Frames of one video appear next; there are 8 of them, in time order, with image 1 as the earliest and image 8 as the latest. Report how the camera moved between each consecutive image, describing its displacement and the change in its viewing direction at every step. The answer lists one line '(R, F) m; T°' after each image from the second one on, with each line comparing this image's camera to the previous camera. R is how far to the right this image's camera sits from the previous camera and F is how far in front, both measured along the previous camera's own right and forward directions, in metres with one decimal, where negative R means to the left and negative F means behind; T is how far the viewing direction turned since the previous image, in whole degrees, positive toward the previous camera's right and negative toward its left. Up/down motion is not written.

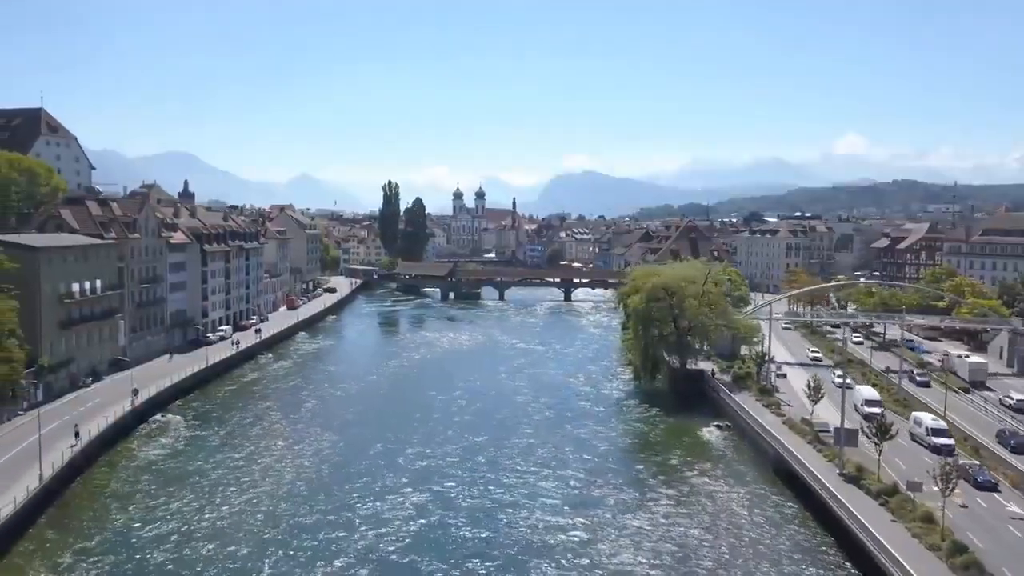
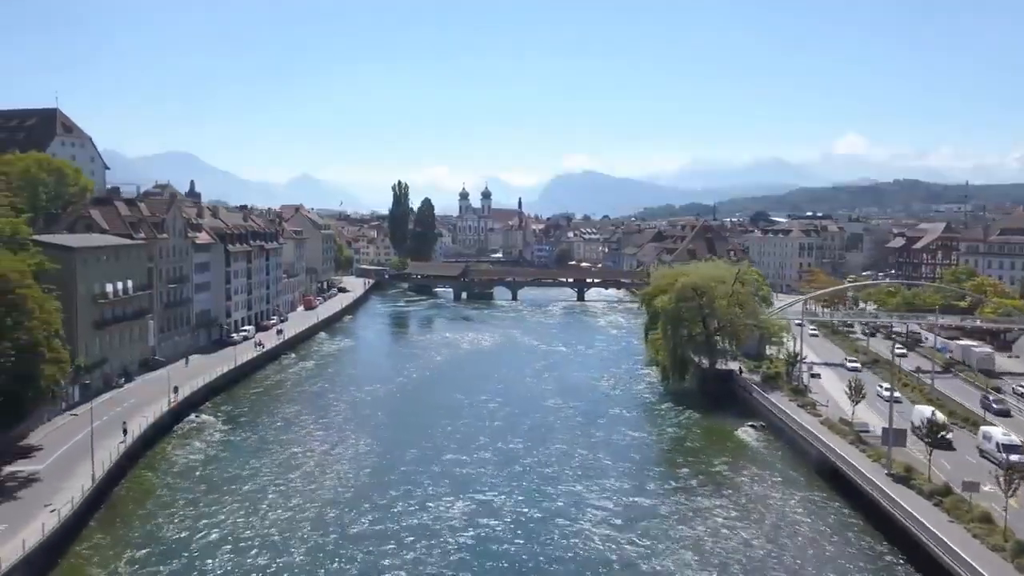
(-1.6, +0.1) m; 0°
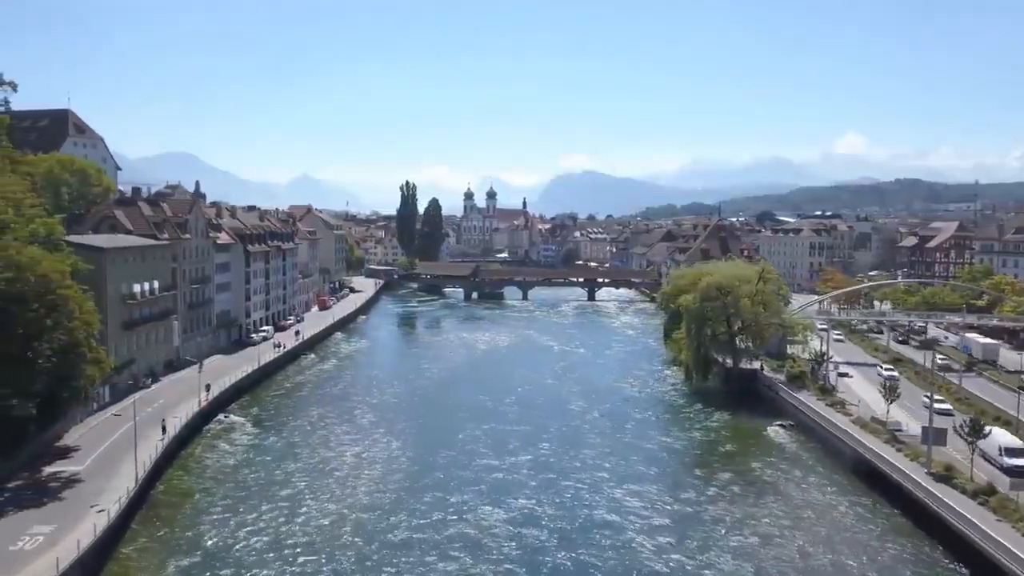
(-1.3, +0.1) m; 0°
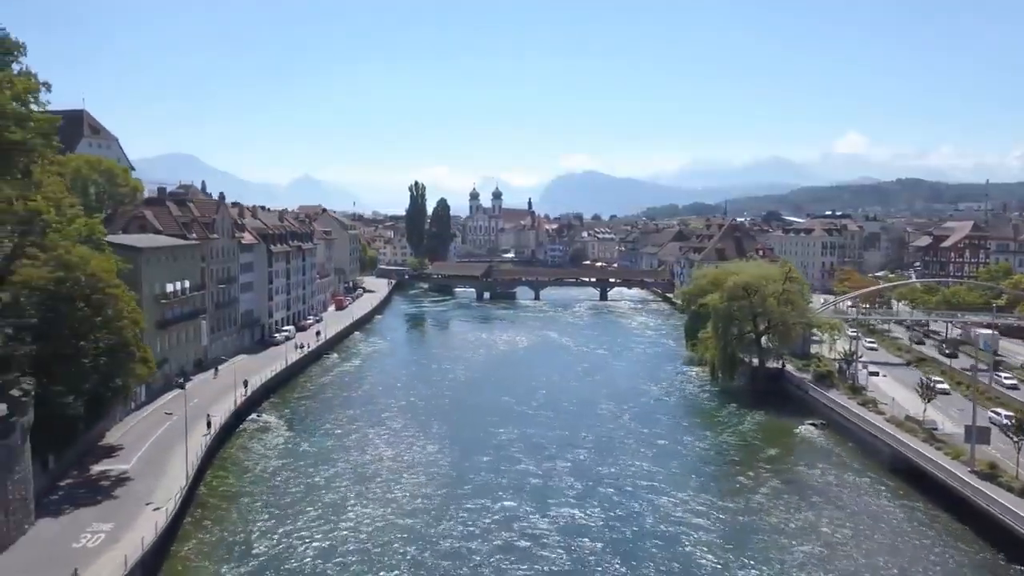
(-1.5, -0.1) m; 0°
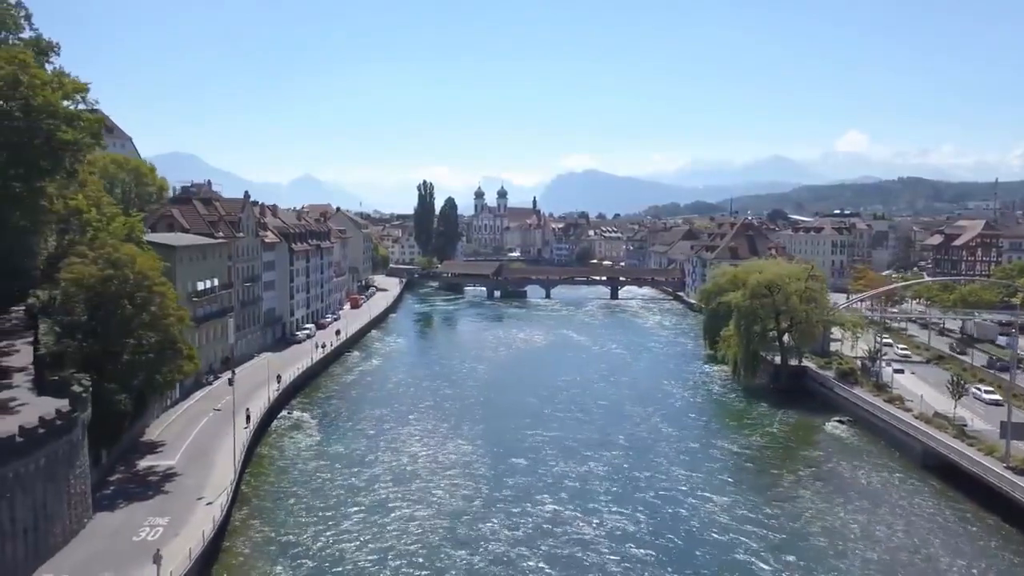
(-1.3, -0.3) m; 0°
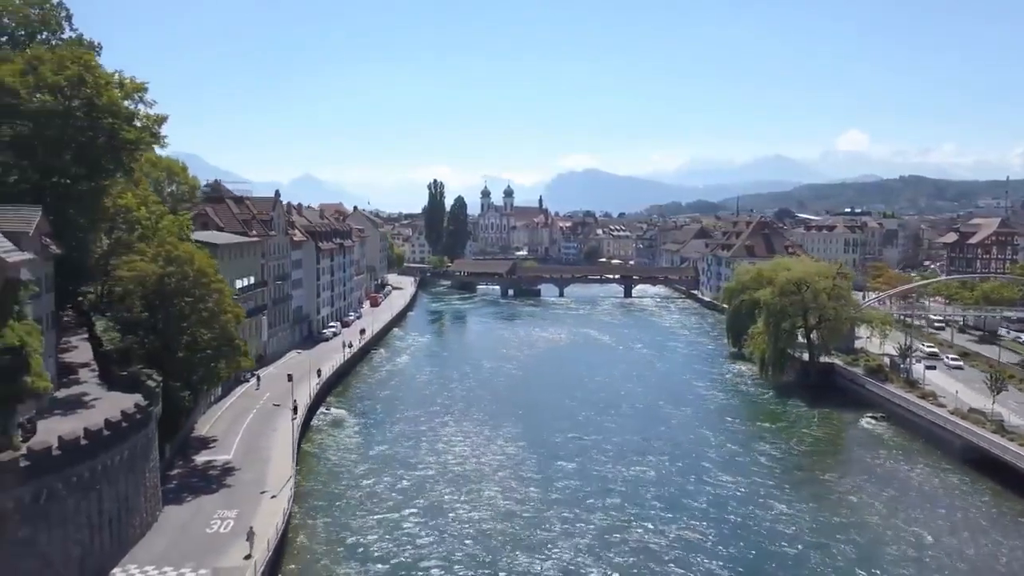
(-1.7, -0.4) m; 0°
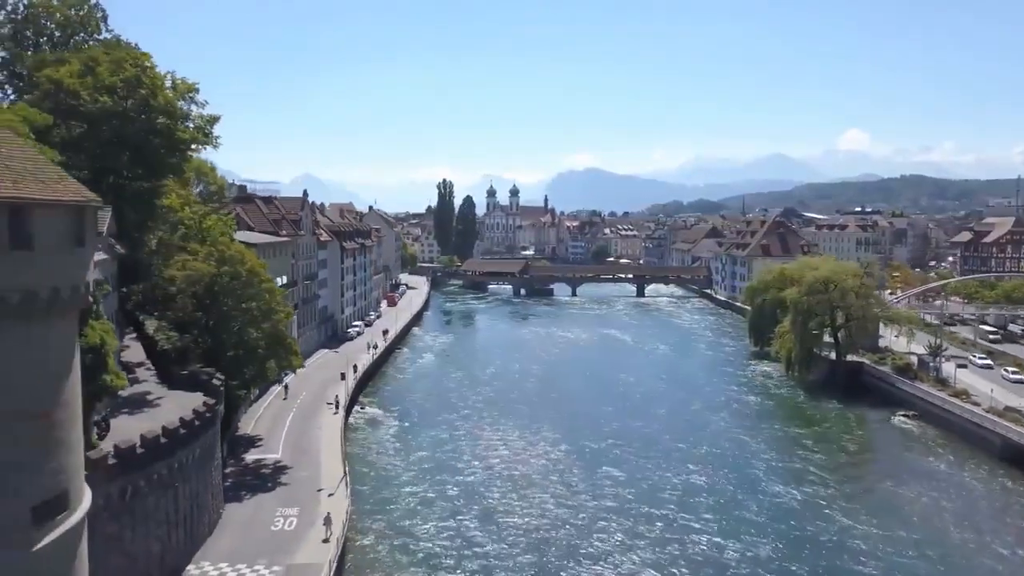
(-1.6, -0.2) m; 0°
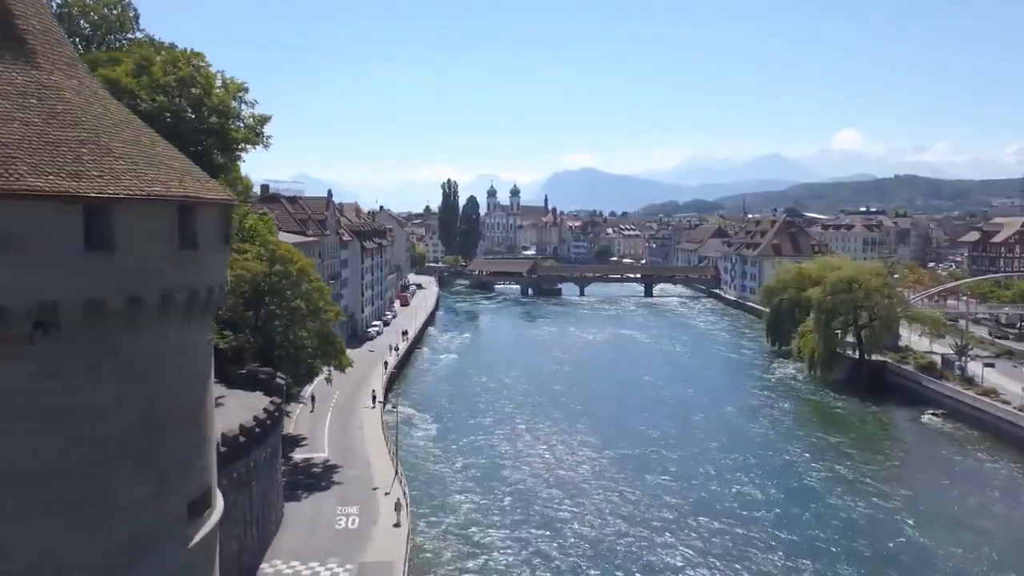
(-1.8, -0.1) m; 0°
